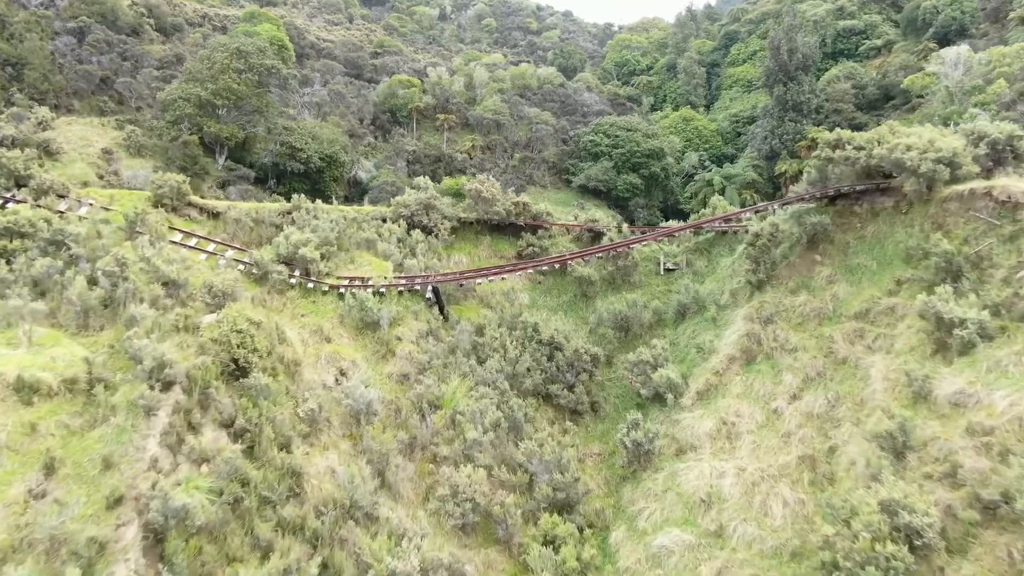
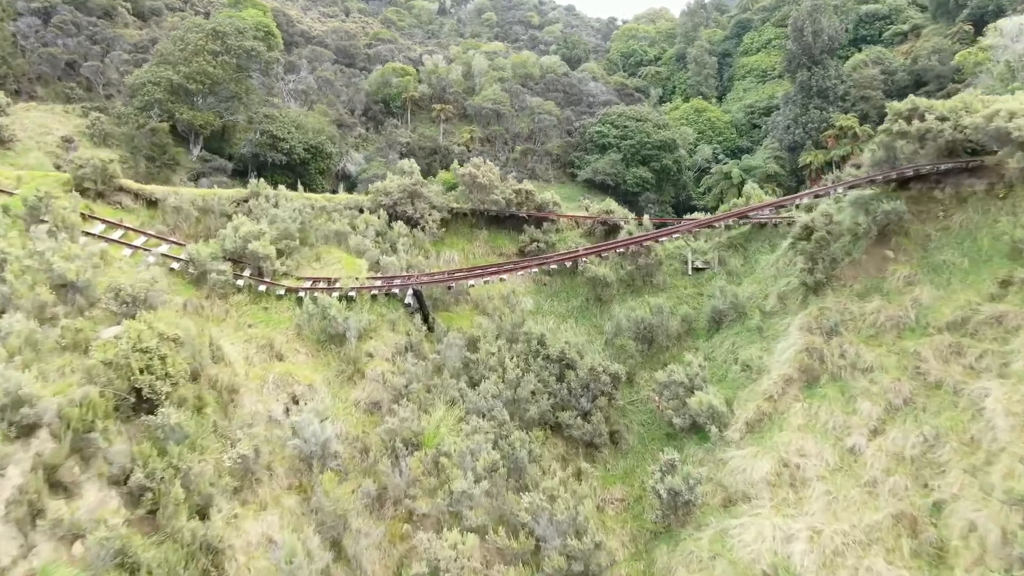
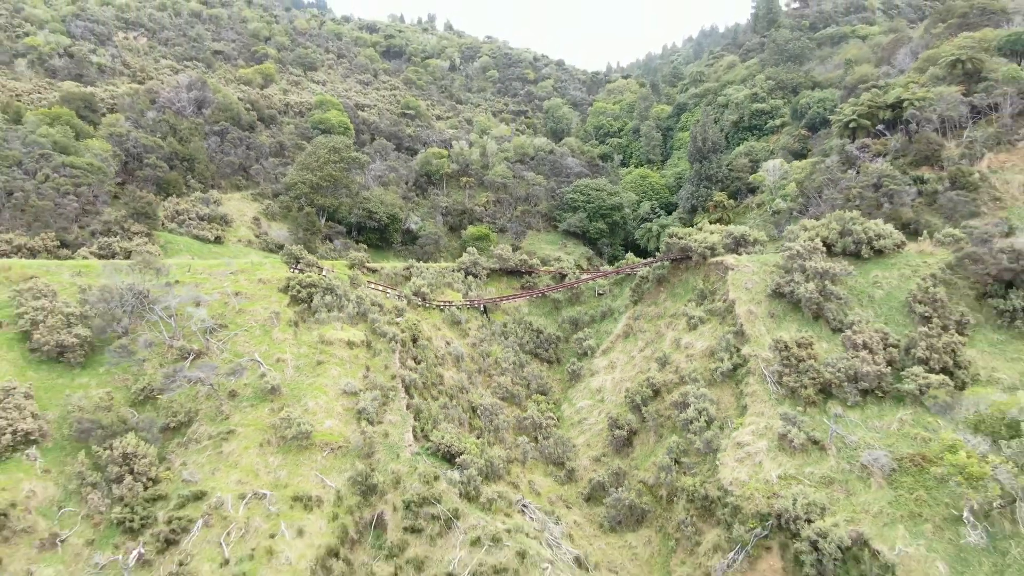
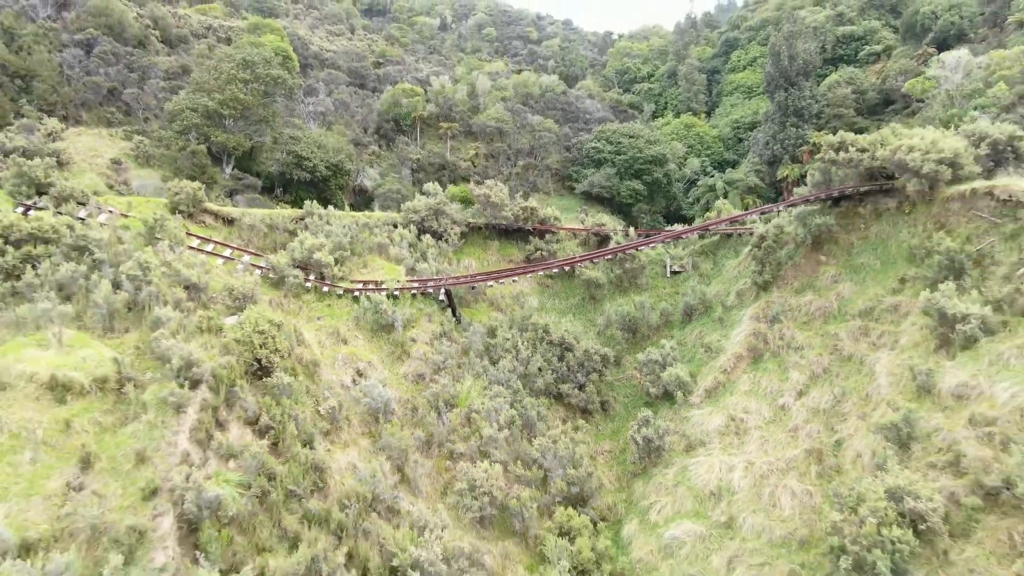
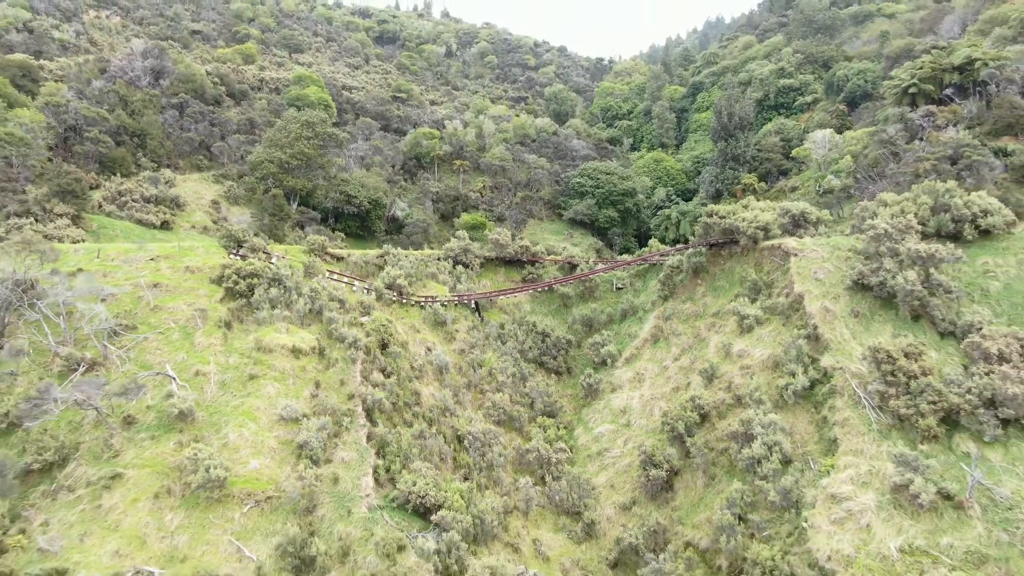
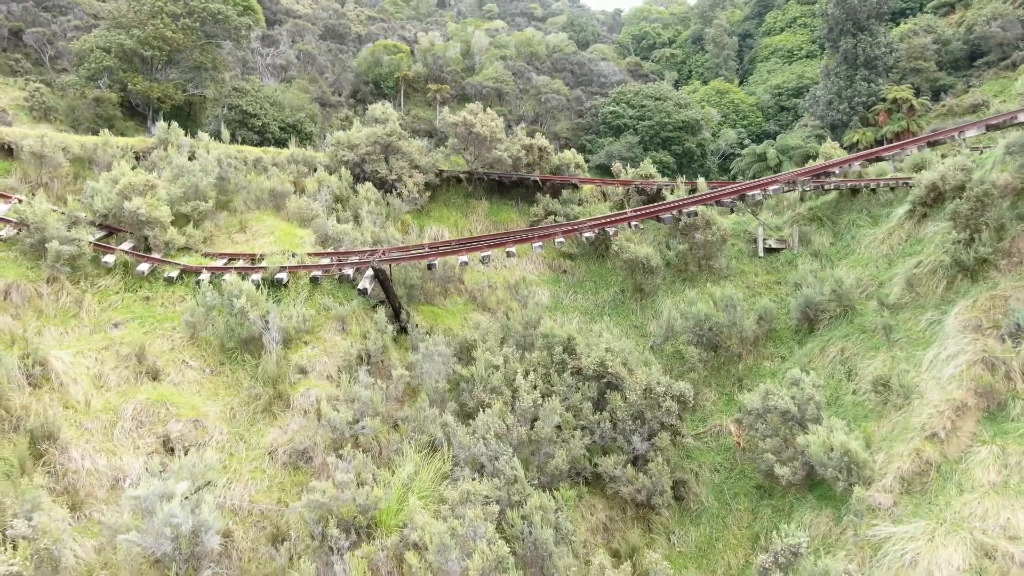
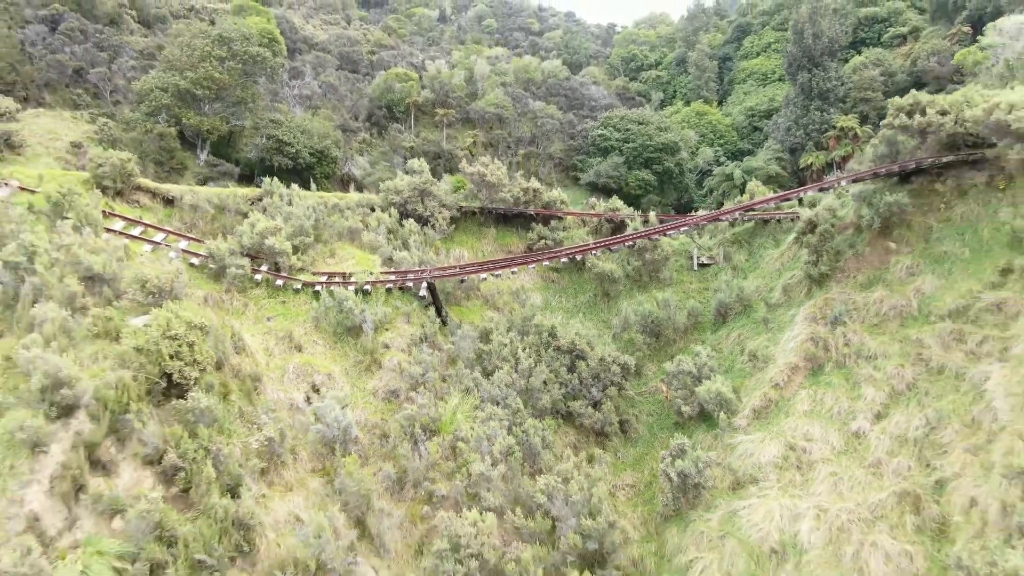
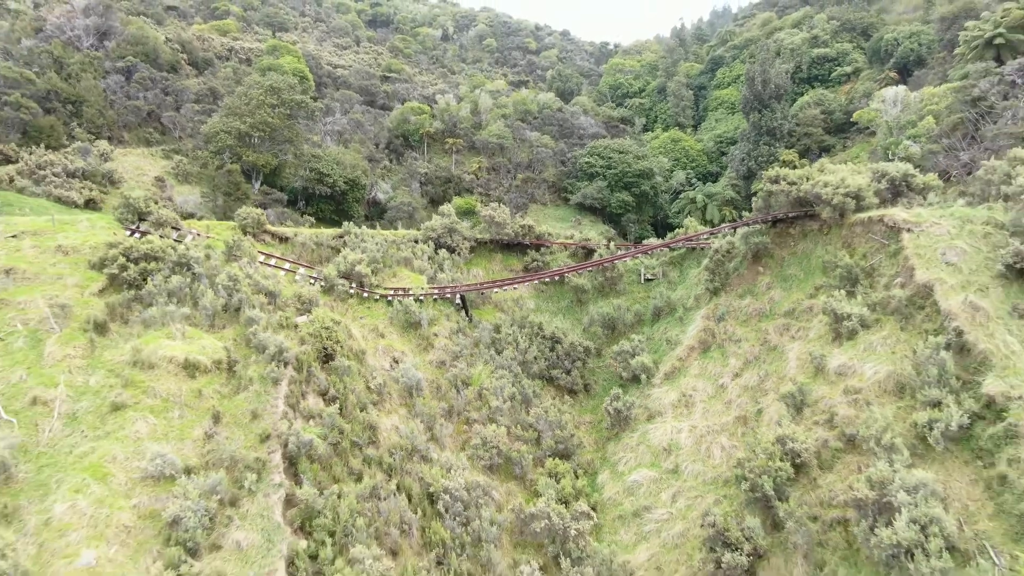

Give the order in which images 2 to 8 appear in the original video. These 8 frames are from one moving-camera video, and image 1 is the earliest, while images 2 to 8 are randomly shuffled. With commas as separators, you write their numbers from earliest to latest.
2, 6, 7, 4, 8, 5, 3
